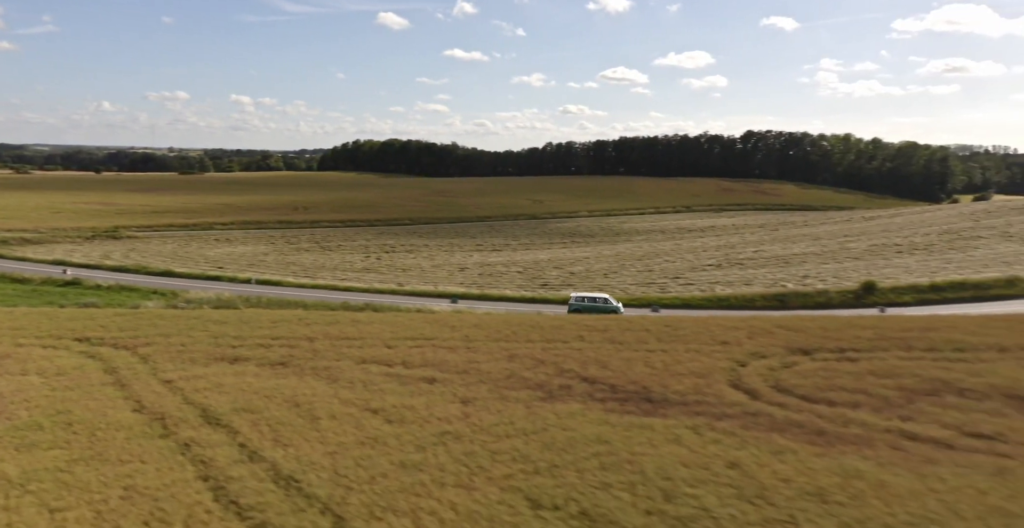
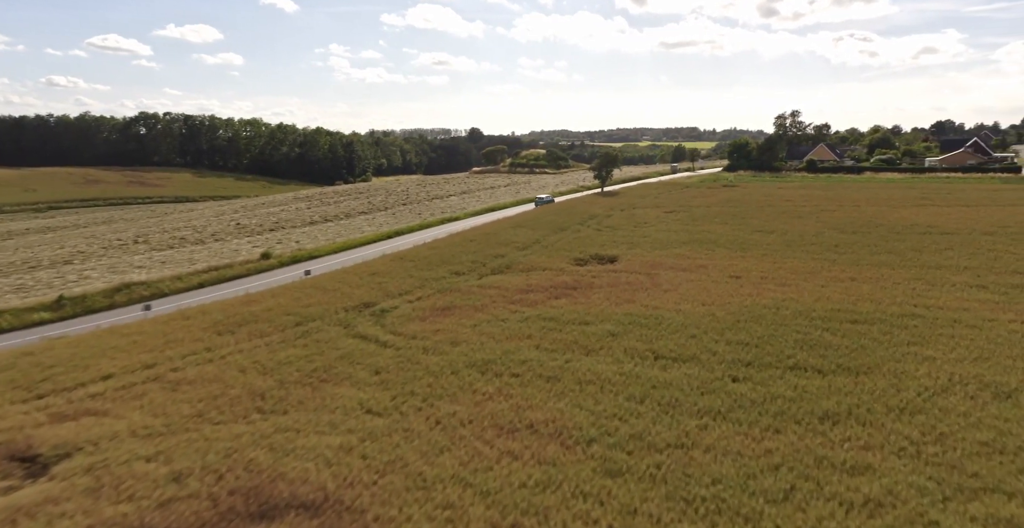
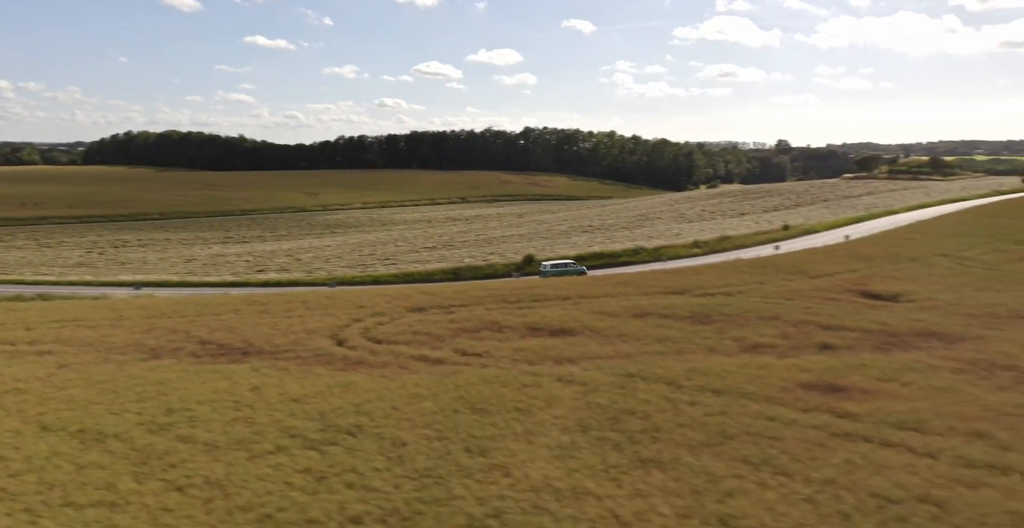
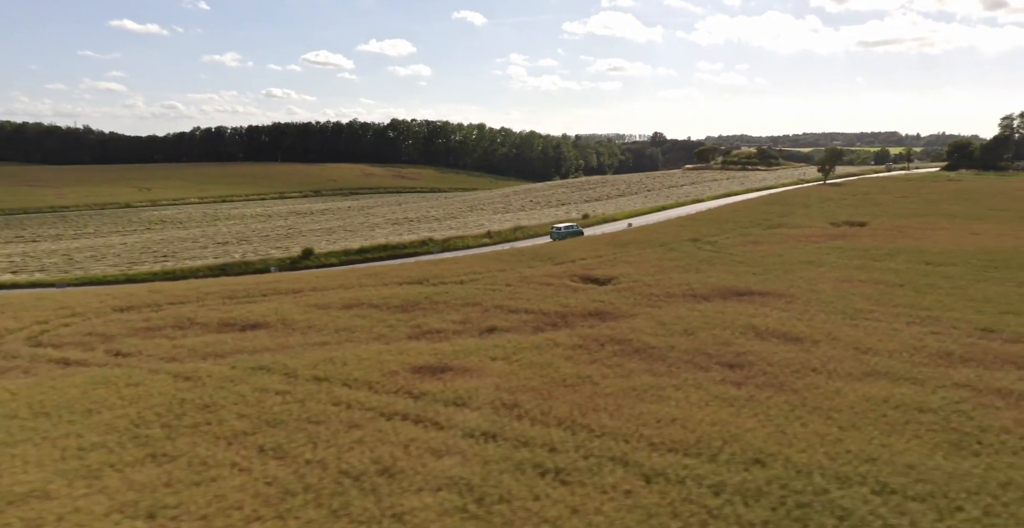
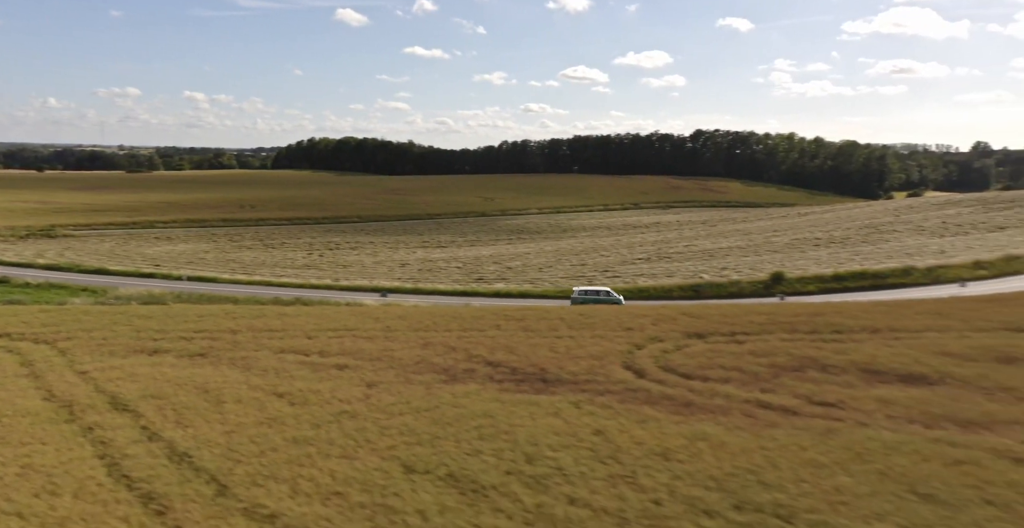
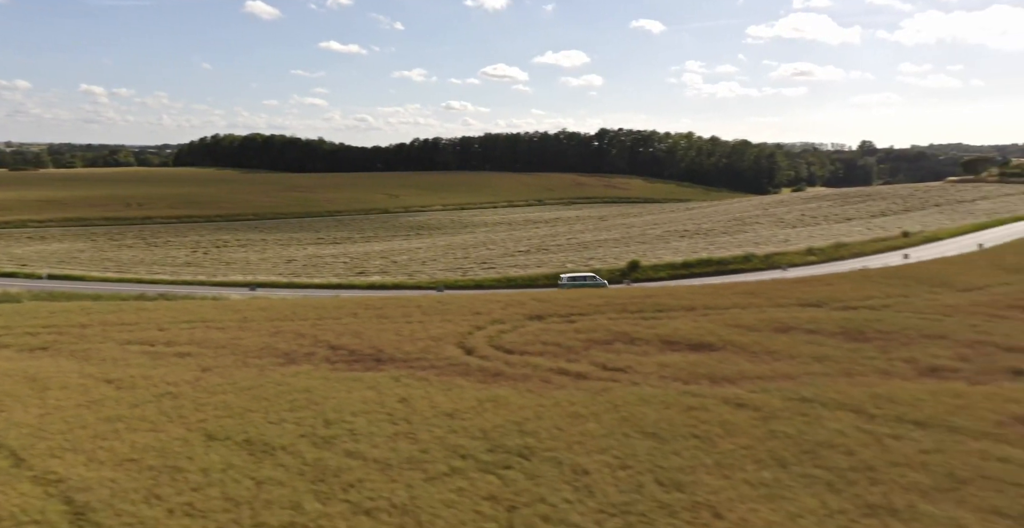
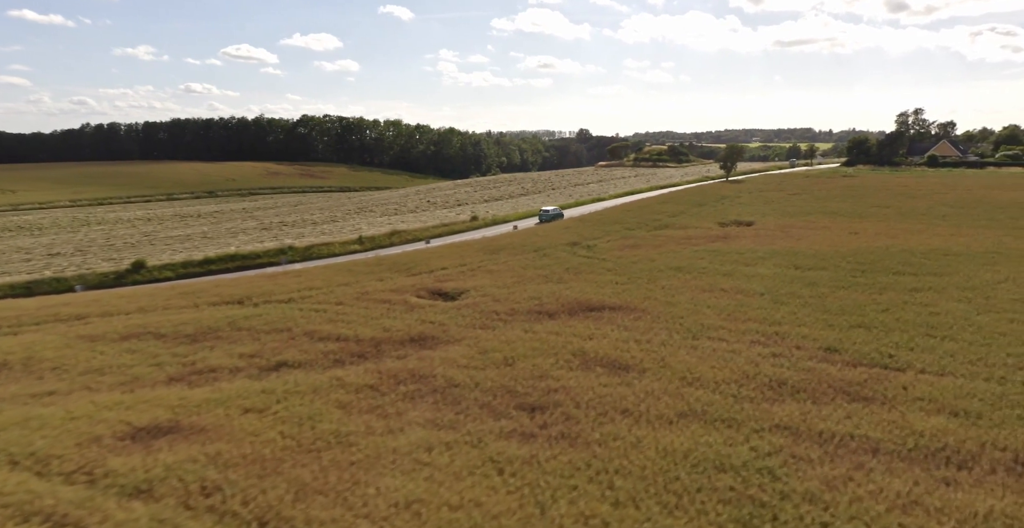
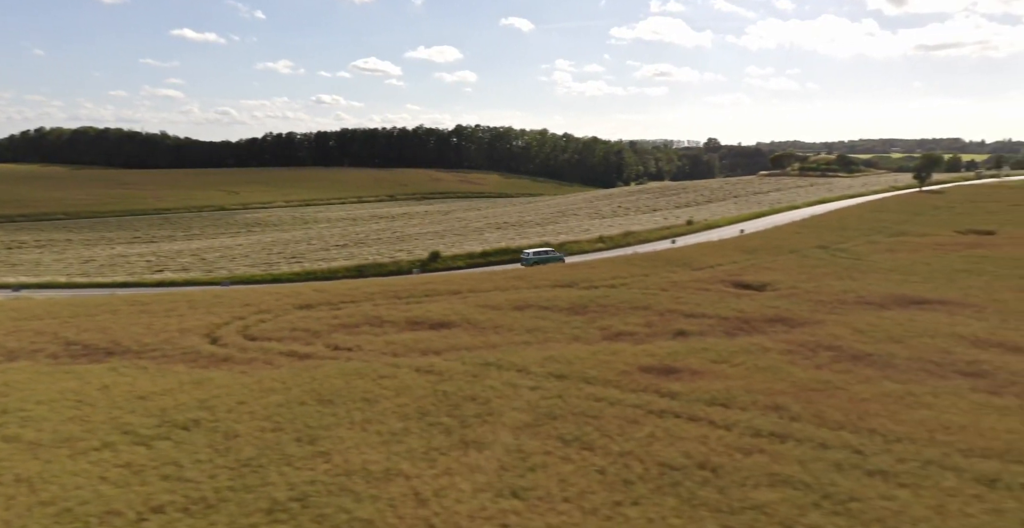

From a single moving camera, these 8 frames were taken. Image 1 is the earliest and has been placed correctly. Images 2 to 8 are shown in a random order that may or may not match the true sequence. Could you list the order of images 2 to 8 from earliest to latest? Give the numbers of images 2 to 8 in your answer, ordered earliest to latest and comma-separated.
5, 6, 3, 8, 4, 7, 2
